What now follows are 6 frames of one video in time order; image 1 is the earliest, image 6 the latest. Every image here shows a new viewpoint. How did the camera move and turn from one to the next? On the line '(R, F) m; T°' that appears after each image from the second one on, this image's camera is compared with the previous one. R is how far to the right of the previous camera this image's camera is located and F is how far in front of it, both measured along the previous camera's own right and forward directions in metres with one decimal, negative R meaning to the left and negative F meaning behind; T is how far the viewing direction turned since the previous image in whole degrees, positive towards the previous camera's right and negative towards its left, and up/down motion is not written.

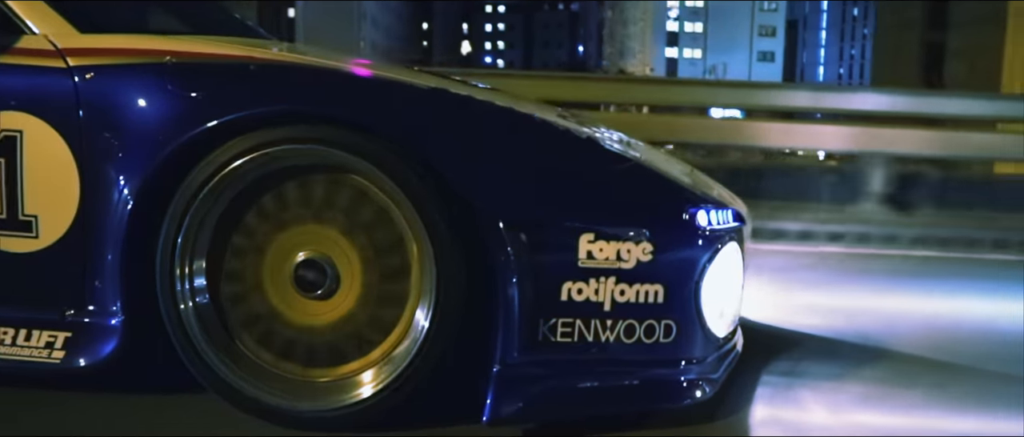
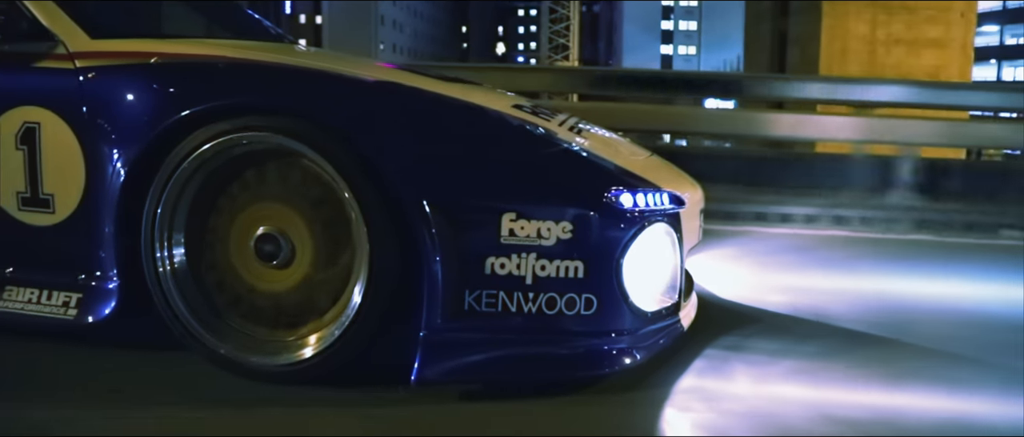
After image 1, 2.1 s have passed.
(+0.7, -0.2) m; -9°
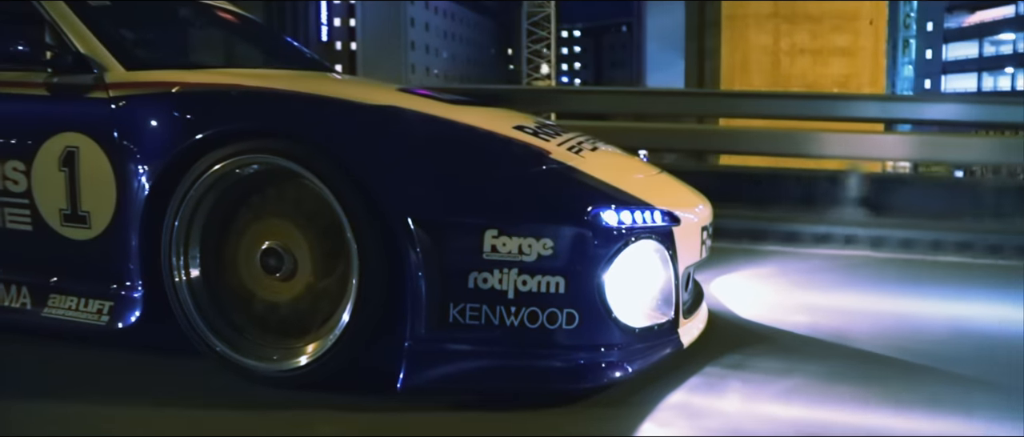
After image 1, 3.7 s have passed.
(+0.5, -0.1) m; -7°
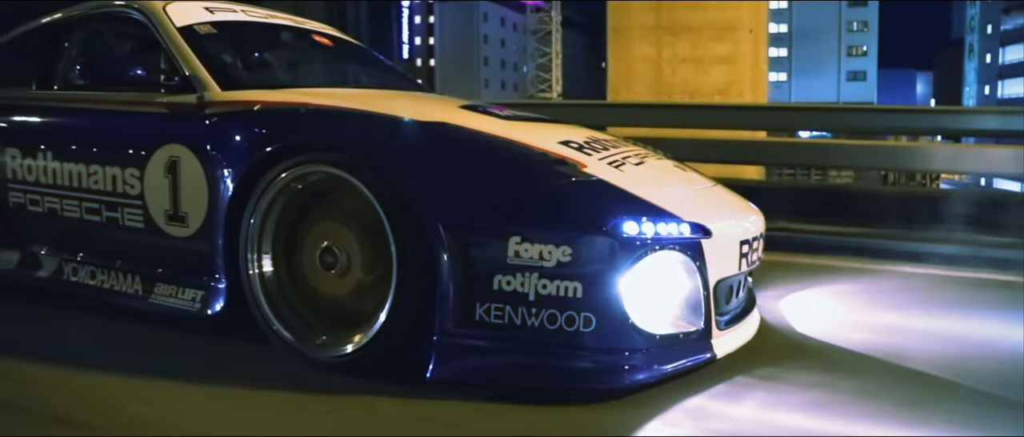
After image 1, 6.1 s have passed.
(+0.6, -0.2) m; -11°
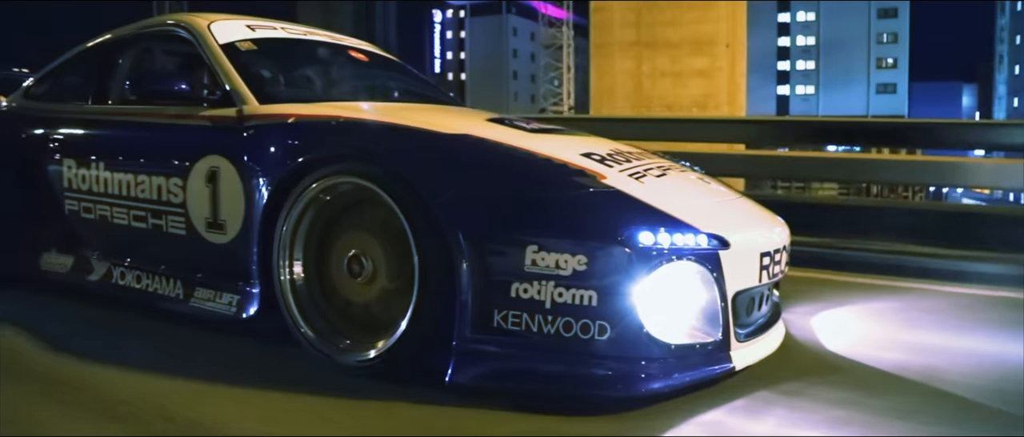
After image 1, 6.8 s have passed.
(+0.2, -0.1) m; -4°
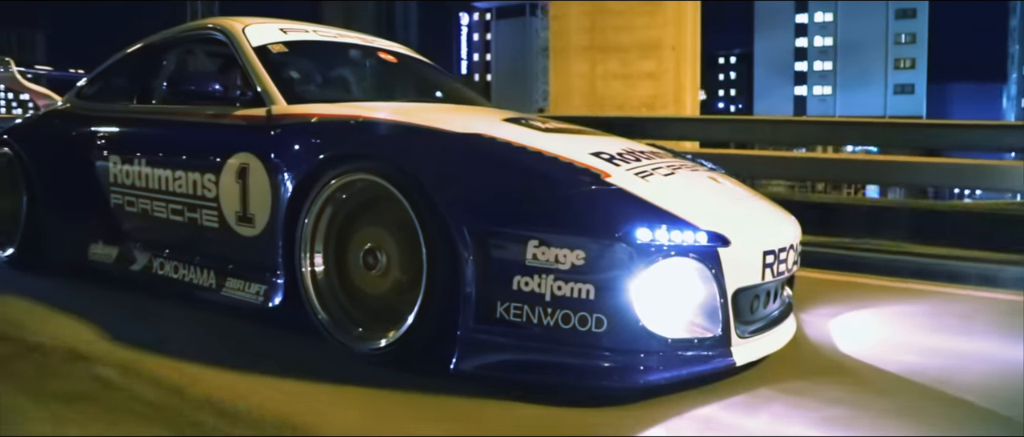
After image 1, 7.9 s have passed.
(+0.3, -0.1) m; -4°
